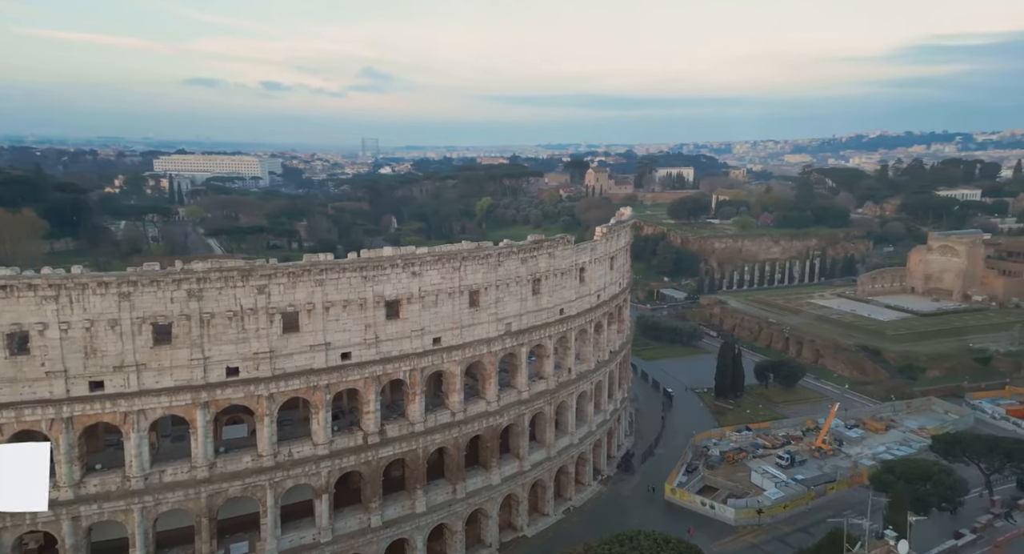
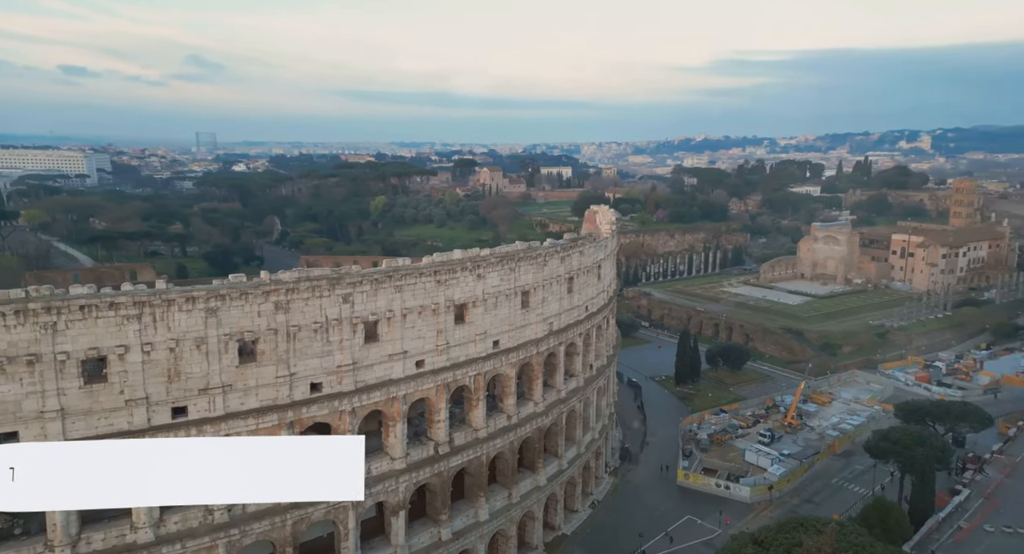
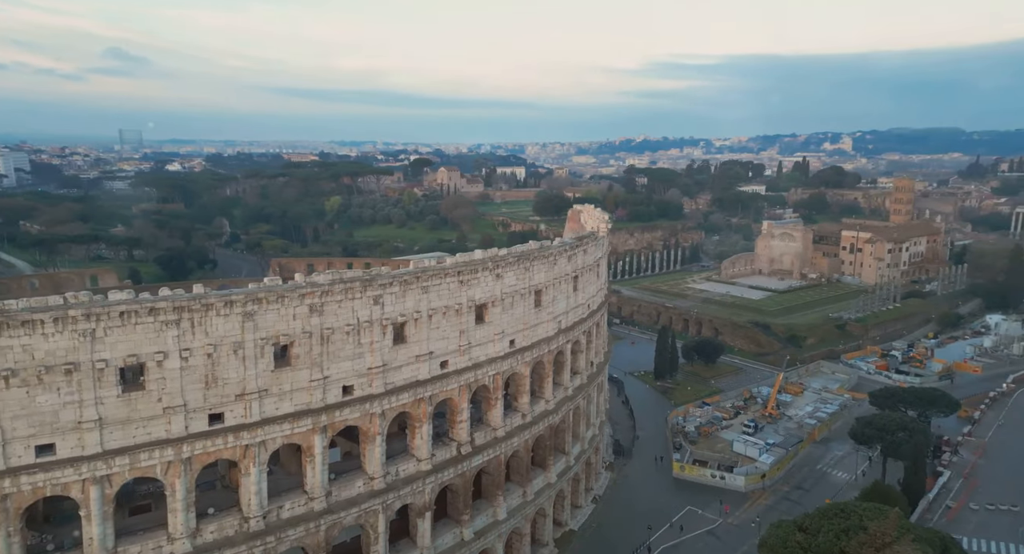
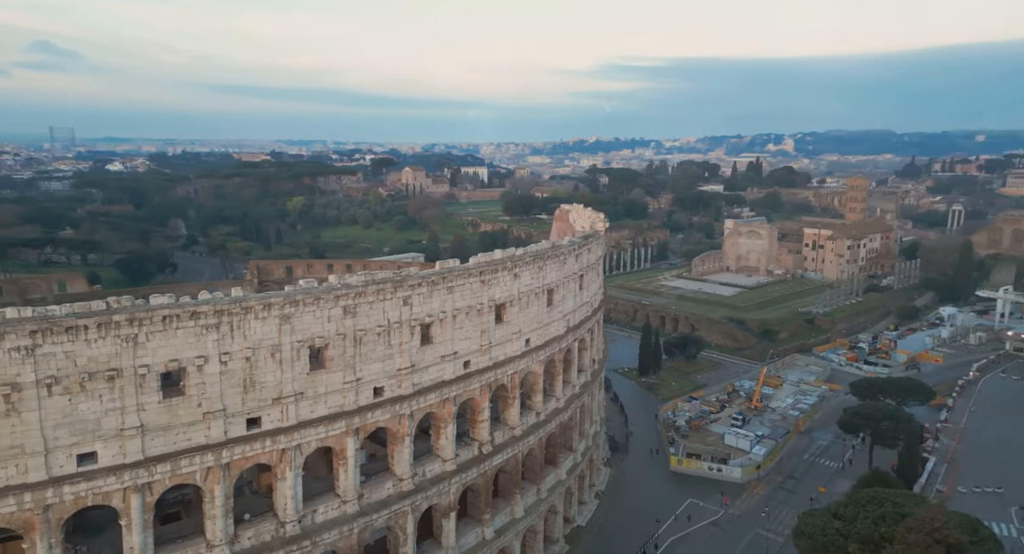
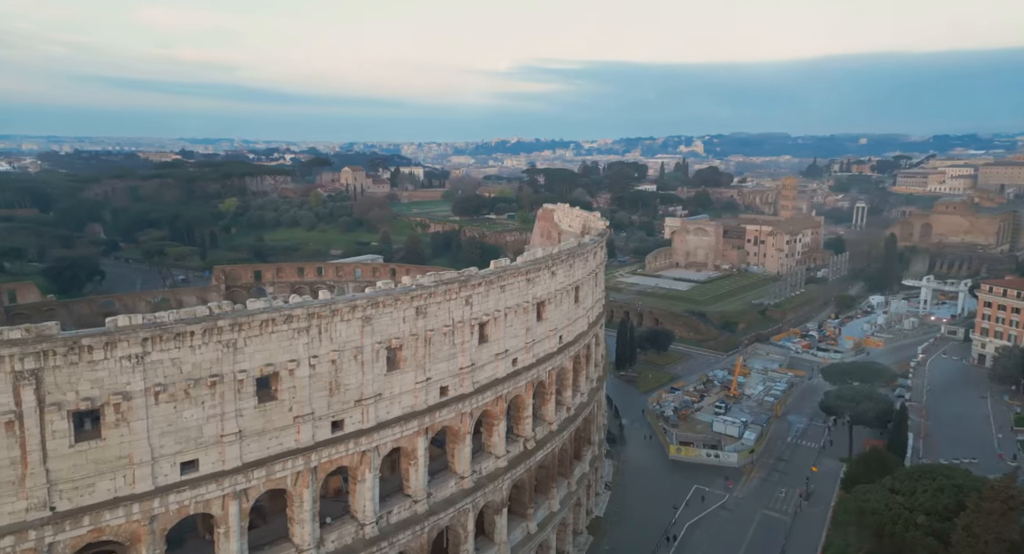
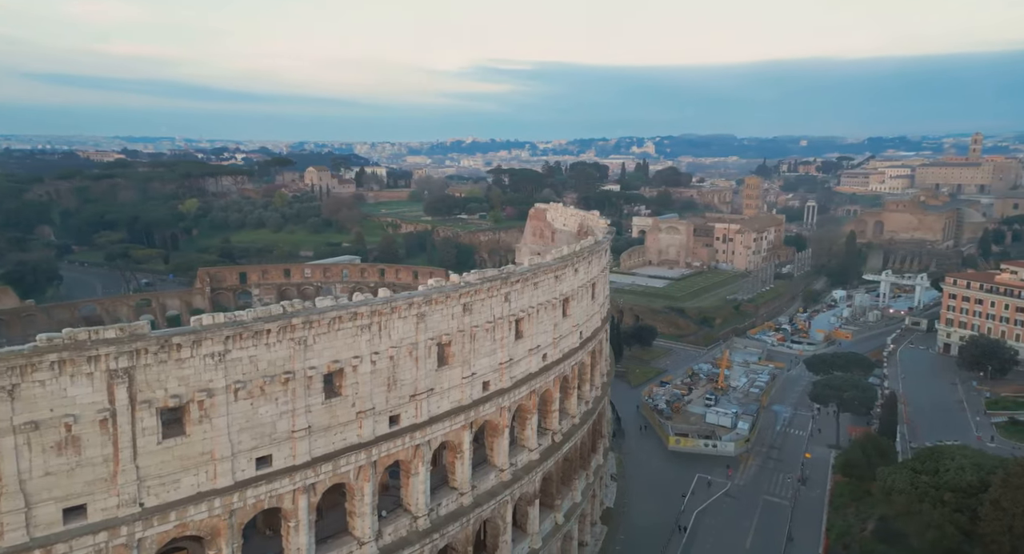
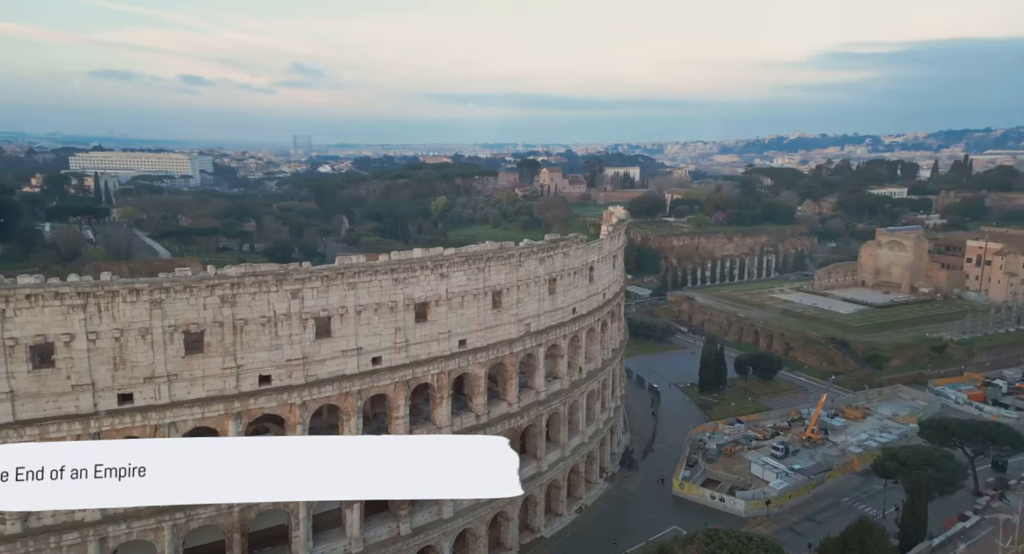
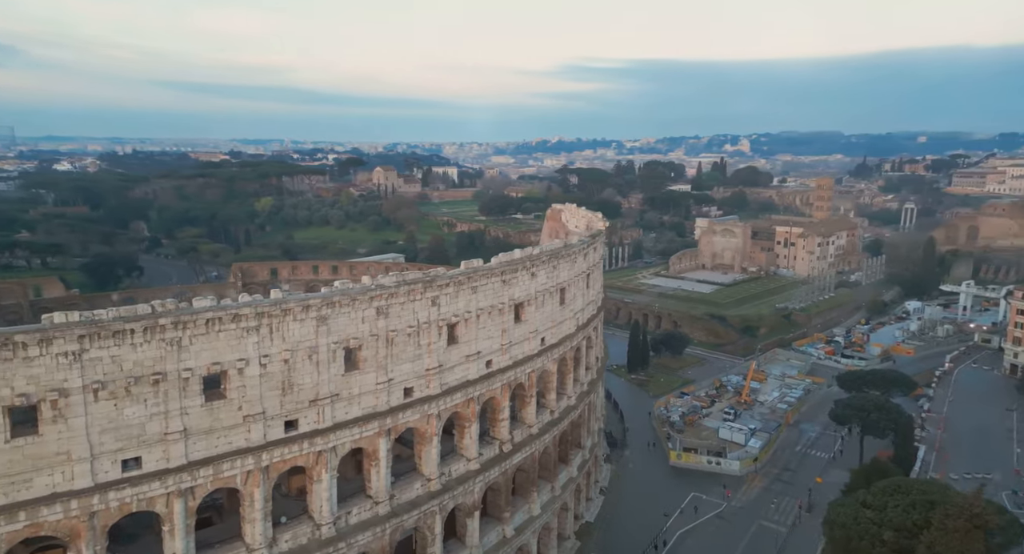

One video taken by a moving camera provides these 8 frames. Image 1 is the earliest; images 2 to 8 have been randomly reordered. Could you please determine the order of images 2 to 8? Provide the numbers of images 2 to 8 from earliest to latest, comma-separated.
7, 2, 3, 4, 8, 5, 6
